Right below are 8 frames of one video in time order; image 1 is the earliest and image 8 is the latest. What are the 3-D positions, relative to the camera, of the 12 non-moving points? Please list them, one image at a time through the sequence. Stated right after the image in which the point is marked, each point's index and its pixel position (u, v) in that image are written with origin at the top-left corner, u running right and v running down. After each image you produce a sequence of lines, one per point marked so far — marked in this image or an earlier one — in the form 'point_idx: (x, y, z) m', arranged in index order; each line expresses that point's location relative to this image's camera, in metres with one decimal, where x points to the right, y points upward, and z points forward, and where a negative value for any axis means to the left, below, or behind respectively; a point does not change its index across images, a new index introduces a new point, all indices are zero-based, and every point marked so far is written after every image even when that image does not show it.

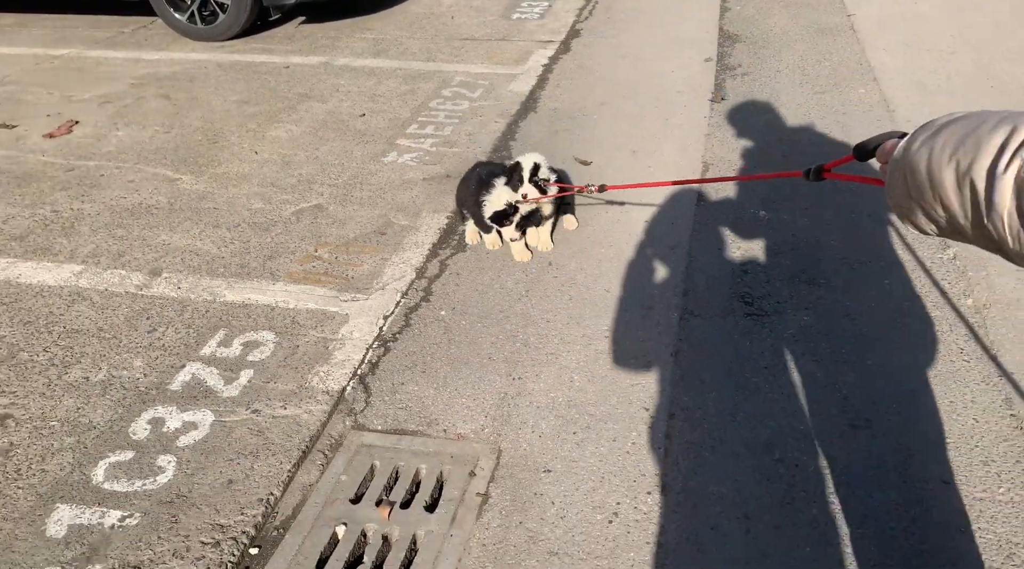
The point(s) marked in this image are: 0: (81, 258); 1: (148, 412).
0: (-2.8, +0.2, +5.6) m
1: (-1.8, -0.6, +4.2) m
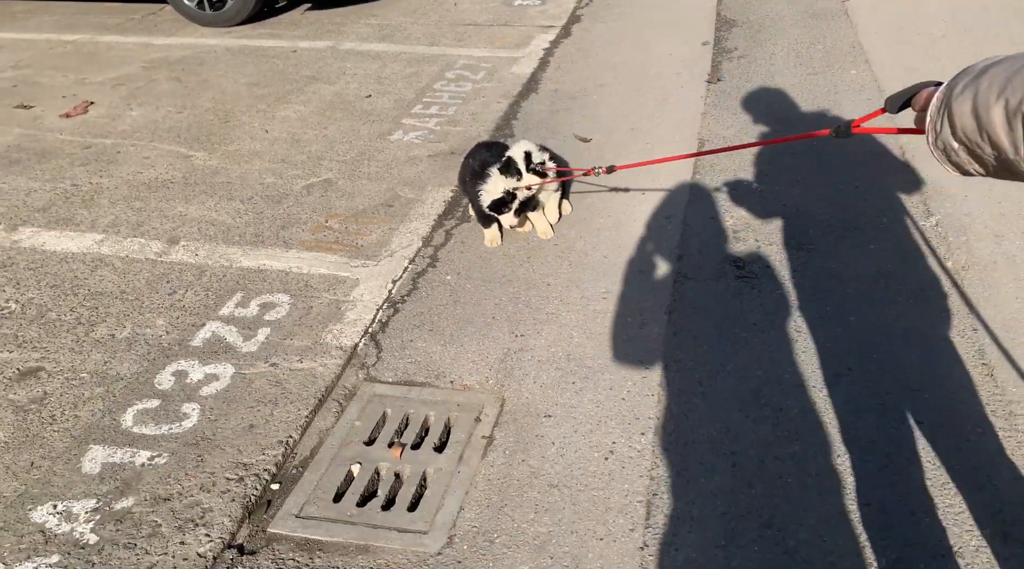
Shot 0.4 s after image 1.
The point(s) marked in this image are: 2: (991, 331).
0: (-2.8, +0.4, +5.8) m
1: (-1.8, -0.4, +4.4) m
2: (+2.4, -0.2, +4.2) m
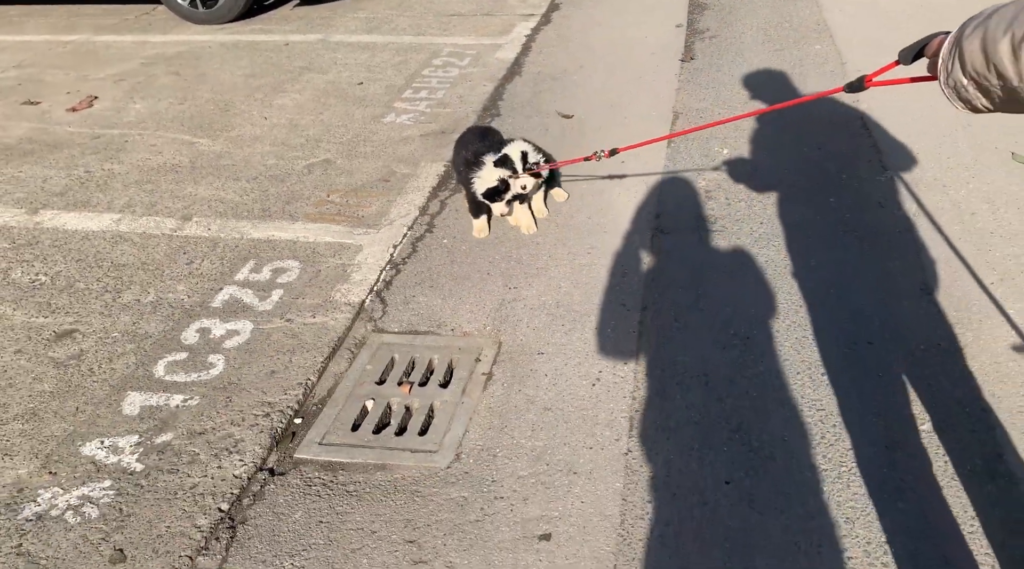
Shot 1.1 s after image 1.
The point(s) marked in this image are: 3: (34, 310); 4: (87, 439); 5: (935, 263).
0: (-2.9, +0.6, +6.2) m
1: (-1.8, -0.2, +4.8) m
2: (+2.4, +0.1, +4.6) m
3: (-2.8, -0.1, +5.0) m
4: (-2.0, -0.7, +4.0) m
5: (+2.4, +0.1, +4.7) m
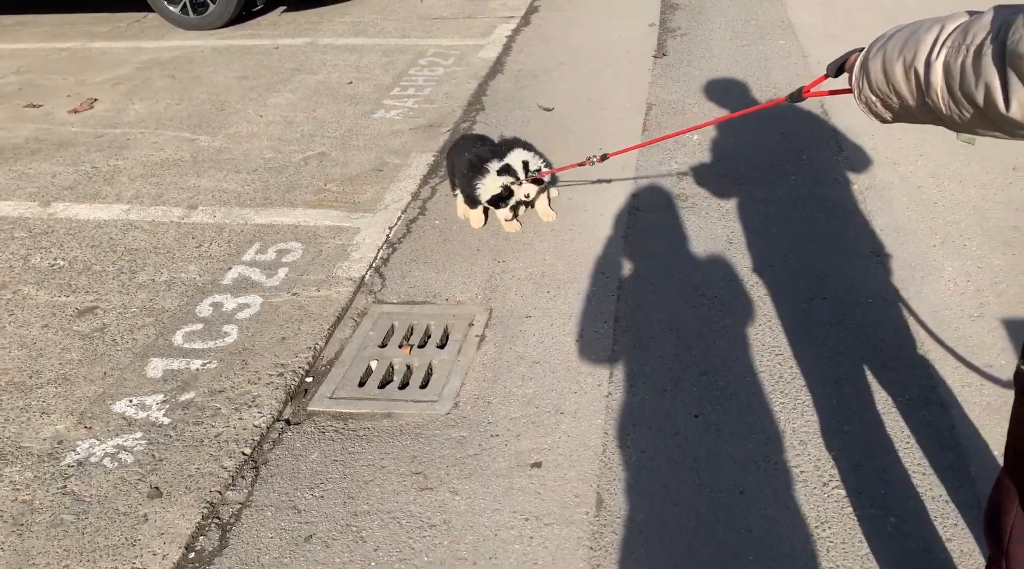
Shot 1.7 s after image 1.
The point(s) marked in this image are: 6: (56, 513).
0: (-3.0, +0.7, +6.6) m
1: (-1.9, -0.1, +5.2) m
2: (+2.3, +0.3, +5.1) m
3: (-2.9, 0.0, +5.3) m
4: (-2.0, -0.6, +4.3) m
5: (+2.3, +0.3, +5.1) m
6: (-2.0, -1.0, +3.6) m
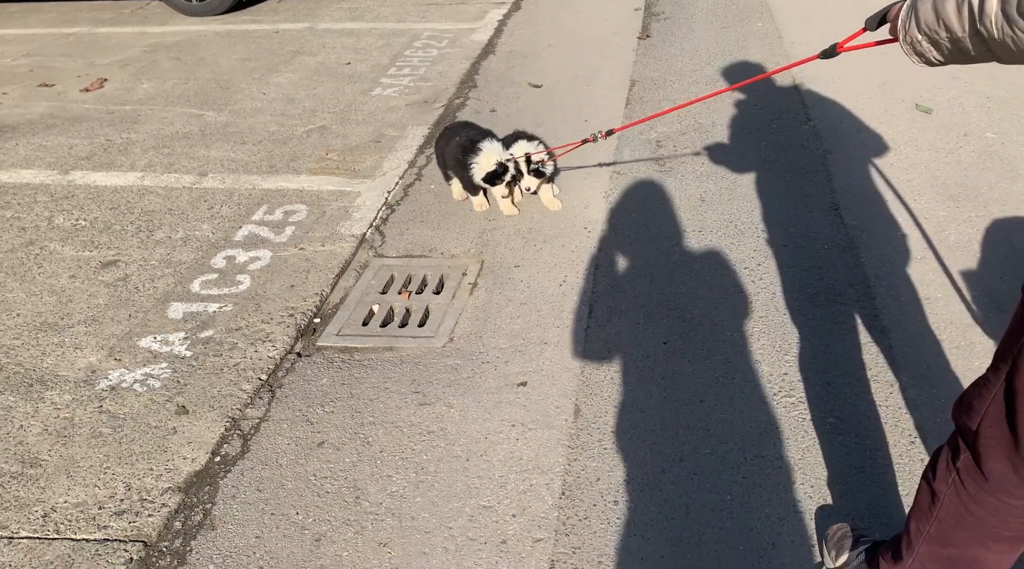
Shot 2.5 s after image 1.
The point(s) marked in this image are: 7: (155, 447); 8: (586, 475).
0: (-3.1, +1.0, +7.0) m
1: (-2.0, +0.2, +5.6) m
2: (+2.2, +0.7, +5.6) m
3: (-3.0, +0.3, +5.8) m
4: (-2.1, -0.3, +4.8) m
5: (+2.2, +0.7, +5.6) m
6: (-2.0, -0.7, +4.0) m
7: (-1.7, -0.8, +3.9) m
8: (+0.3, -0.8, +3.5) m
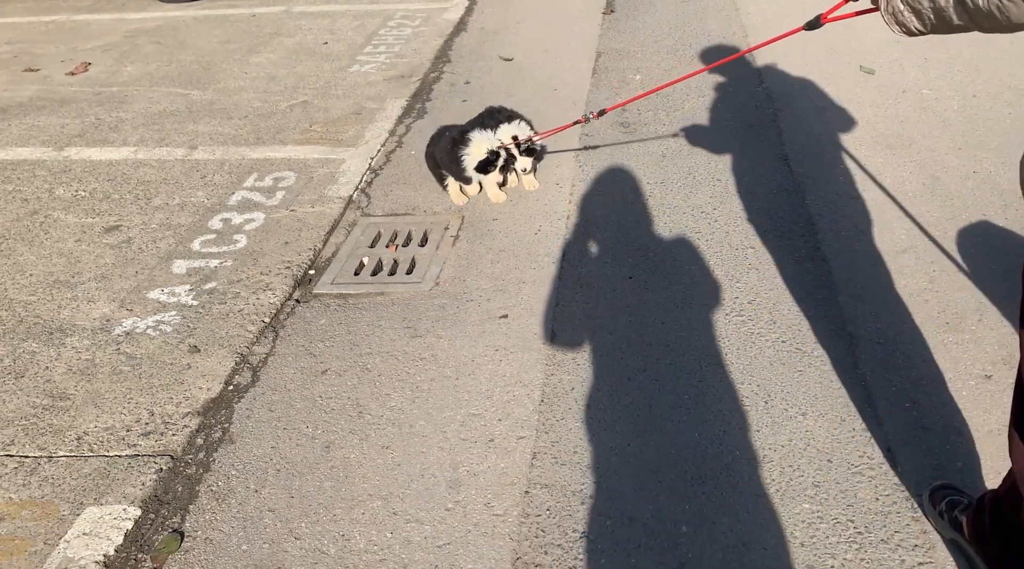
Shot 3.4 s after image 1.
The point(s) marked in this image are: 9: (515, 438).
0: (-3.3, +1.2, +7.3) m
1: (-2.1, +0.5, +6.0) m
2: (+2.0, +1.1, +6.1) m
3: (-3.1, +0.5, +6.1) m
4: (-2.2, 0.0, +5.2) m
5: (+2.0, +1.0, +6.1) m
6: (-2.1, -0.4, +4.4) m
7: (-1.7, -0.5, +4.3) m
8: (+0.2, -0.5, +3.9) m
9: (0.0, -0.7, +3.7) m
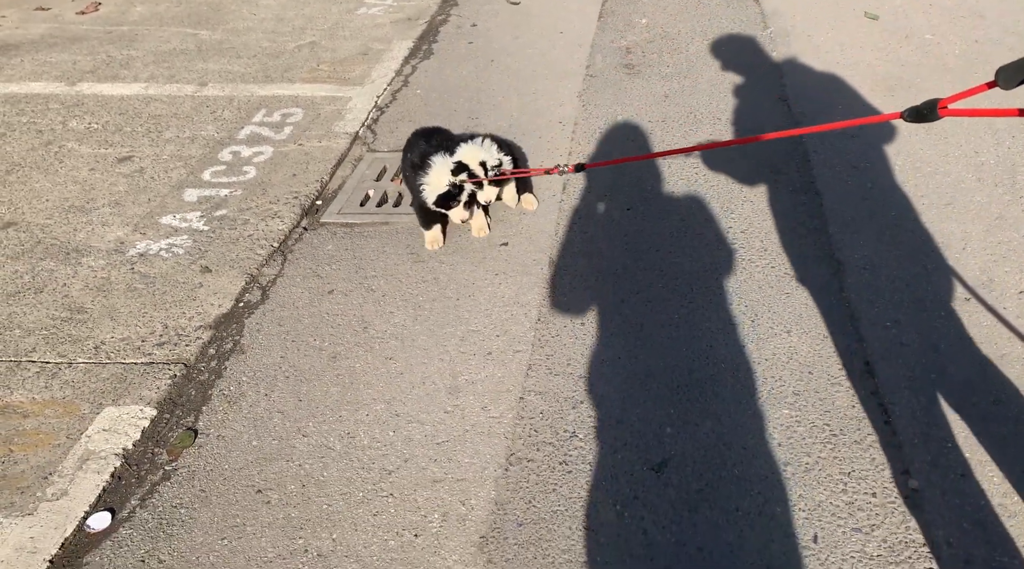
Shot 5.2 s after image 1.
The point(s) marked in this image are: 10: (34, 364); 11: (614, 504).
0: (-3.3, +1.8, +7.4) m
1: (-2.1, +1.0, +6.2) m
2: (+2.1, +1.5, +6.2) m
3: (-3.1, +1.0, +6.3) m
4: (-2.2, +0.4, +5.3) m
5: (+2.1, +1.5, +6.2) m
6: (-2.1, 0.0, +4.6) m
7: (-1.7, -0.1, +4.5) m
8: (+0.2, -0.1, +4.1) m
9: (0.0, -0.3, +3.9) m
10: (-2.3, -0.4, +4.0) m
11: (+0.4, -0.8, +3.2) m
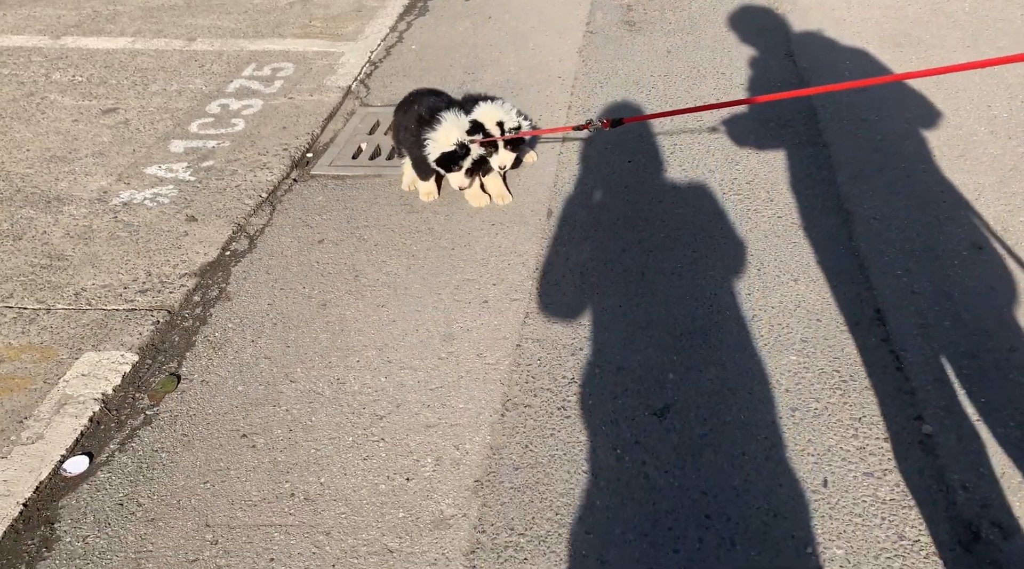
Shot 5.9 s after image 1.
0: (-3.3, +2.2, +7.2) m
1: (-2.1, +1.3, +6.0) m
2: (+2.1, +1.8, +6.0) m
3: (-3.1, +1.4, +6.1) m
4: (-2.2, +0.7, +5.2) m
5: (+2.1, +1.8, +6.0) m
6: (-2.1, +0.3, +4.5) m
7: (-1.8, +0.2, +4.3) m
8: (+0.2, +0.1, +4.0) m
9: (0.0, -0.1, +3.7) m
10: (-2.3, -0.1, +3.9) m
11: (+0.4, -0.6, +3.0) m
